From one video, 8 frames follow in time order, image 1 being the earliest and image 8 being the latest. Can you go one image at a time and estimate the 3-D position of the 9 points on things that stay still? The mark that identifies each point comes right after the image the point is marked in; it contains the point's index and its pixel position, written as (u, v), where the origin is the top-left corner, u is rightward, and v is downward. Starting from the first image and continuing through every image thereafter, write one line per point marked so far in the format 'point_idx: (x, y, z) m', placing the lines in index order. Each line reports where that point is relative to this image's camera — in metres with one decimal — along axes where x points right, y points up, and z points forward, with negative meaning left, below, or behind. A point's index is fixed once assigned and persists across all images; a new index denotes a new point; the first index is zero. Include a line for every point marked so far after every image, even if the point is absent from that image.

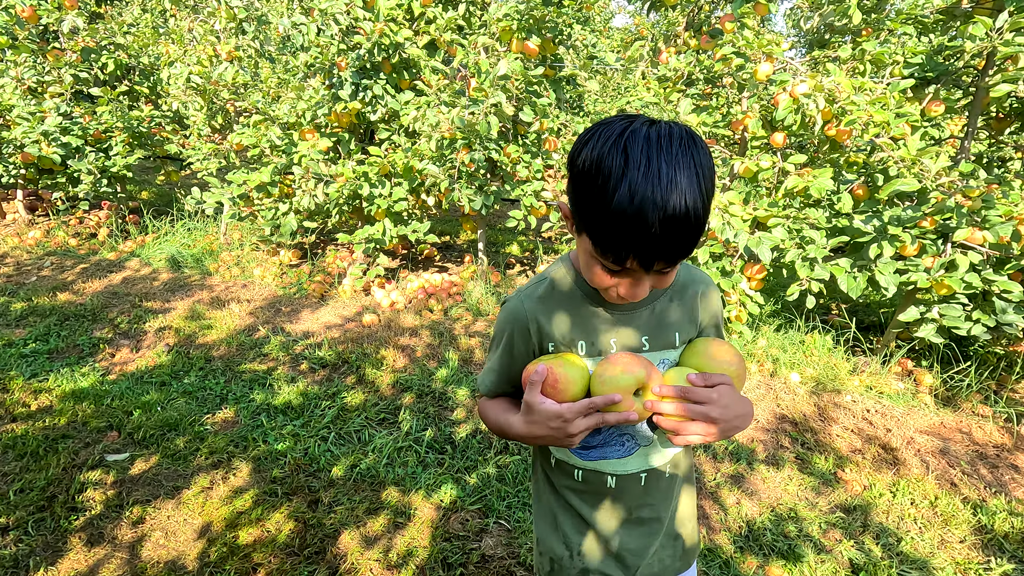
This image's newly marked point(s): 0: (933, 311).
0: (+2.1, -0.1, +2.7) m
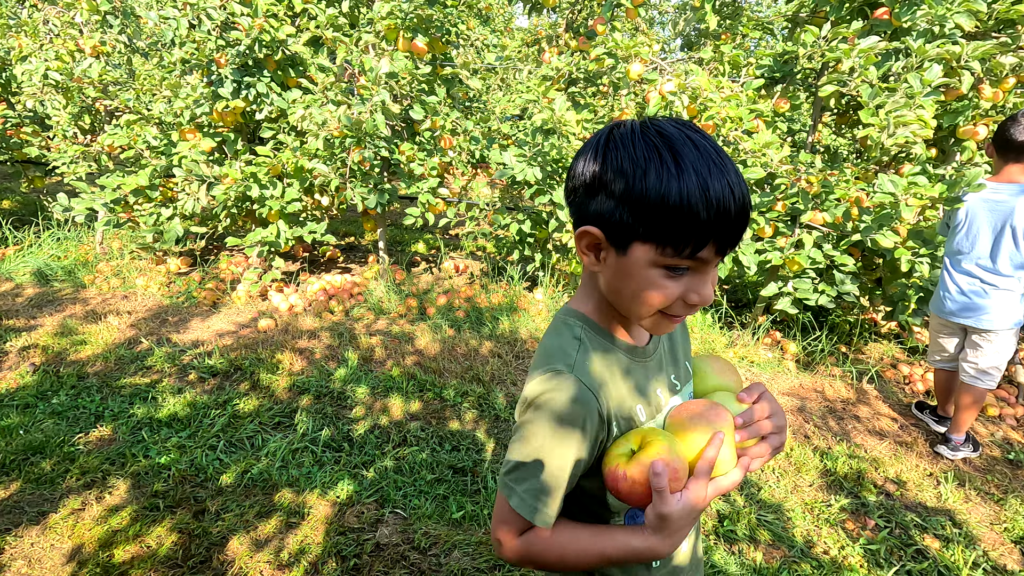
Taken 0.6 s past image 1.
0: (+1.6, 0.0, +3.0) m
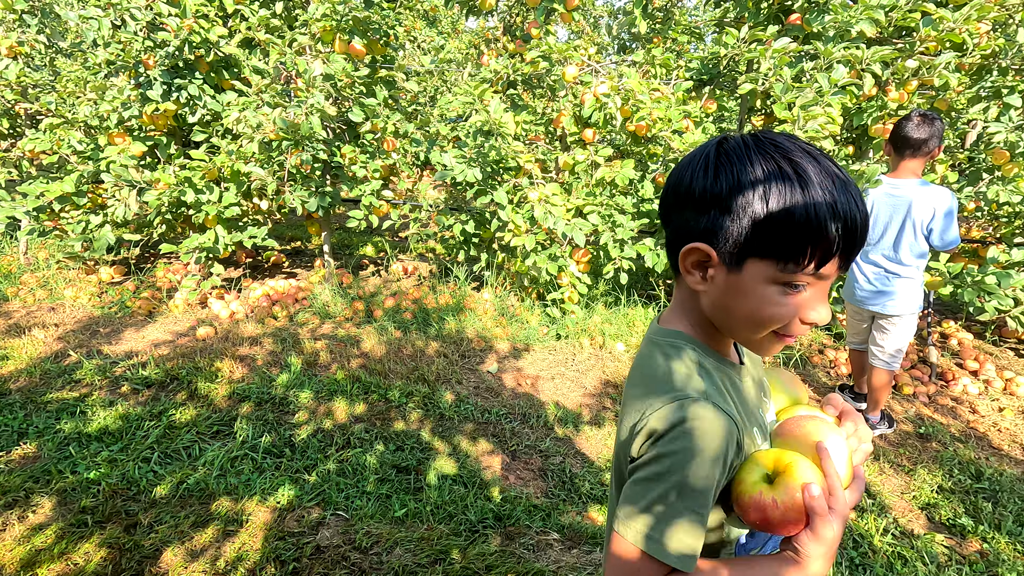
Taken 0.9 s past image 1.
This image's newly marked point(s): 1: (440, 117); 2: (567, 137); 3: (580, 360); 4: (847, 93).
0: (+1.2, +0.1, +3.2) m
1: (-0.5, +1.2, +3.7) m
2: (+0.3, +1.0, +3.4) m
3: (+0.4, -0.4, +3.2) m
4: (+1.6, +1.0, +2.7) m
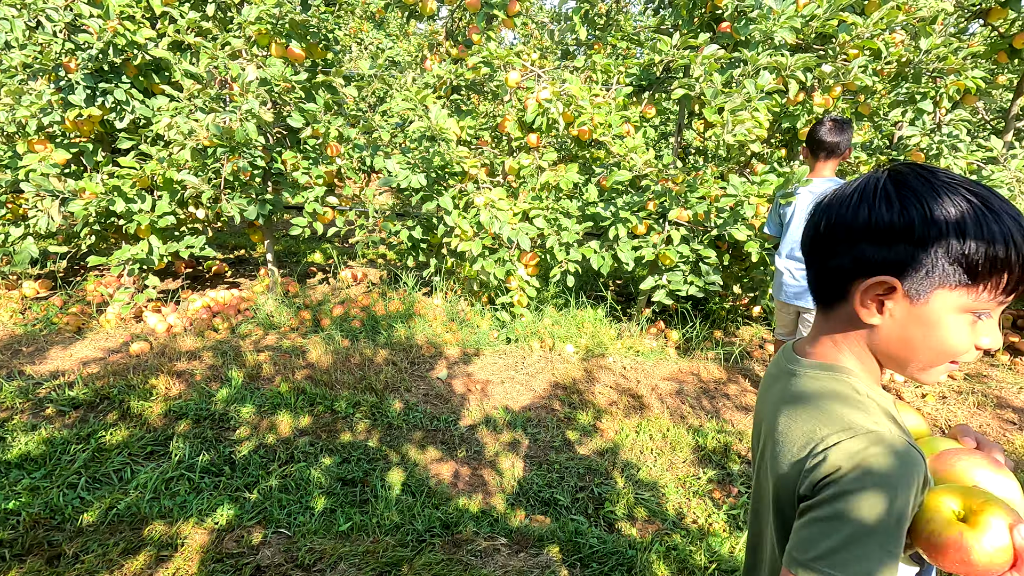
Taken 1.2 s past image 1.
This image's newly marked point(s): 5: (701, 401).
0: (+0.9, +0.1, +3.3) m
1: (-0.9, +1.1, +3.6) m
2: (0.0, +0.9, +3.4) m
3: (+0.1, -0.5, +3.3) m
4: (+1.3, +1.0, +2.8) m
5: (+1.1, -0.6, +3.0) m
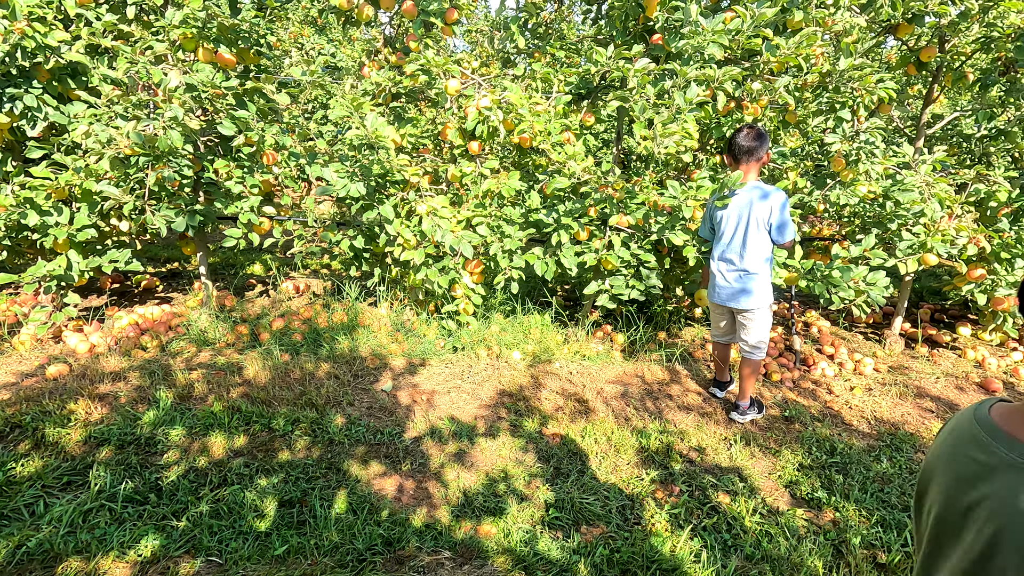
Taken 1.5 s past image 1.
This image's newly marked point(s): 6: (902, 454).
0: (+0.6, 0.0, +3.3) m
1: (-1.3, +1.1, +3.6) m
2: (-0.4, +0.9, +3.4) m
3: (-0.2, -0.5, +3.3) m
4: (+1.0, +1.0, +2.9) m
5: (+0.8, -0.7, +3.1) m
6: (+2.1, -0.9, +2.8) m
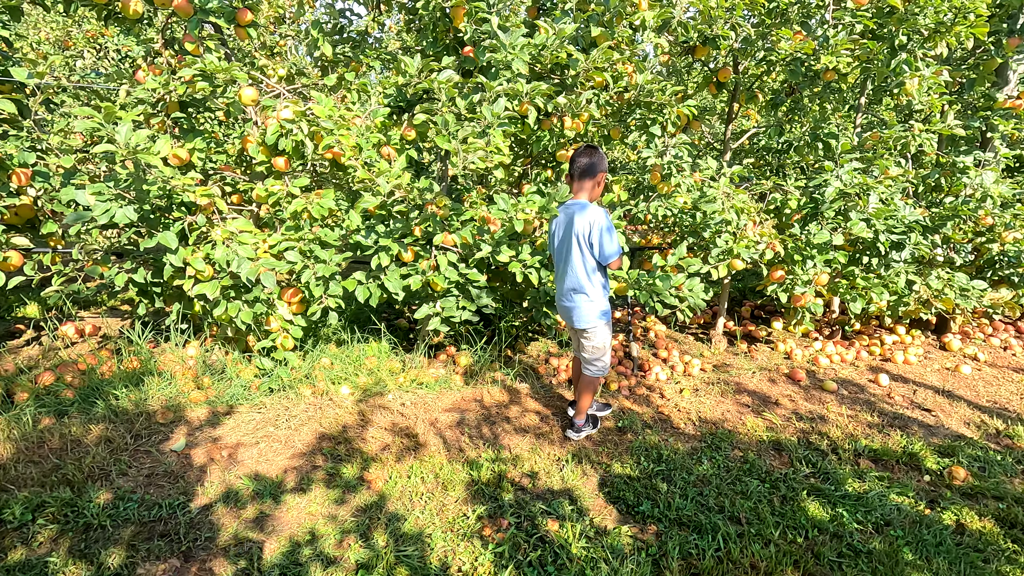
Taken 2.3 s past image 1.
0: (-0.4, -0.1, +3.1) m
1: (-2.3, +0.8, +3.0) m
2: (-1.4, +0.7, +3.0) m
3: (-1.2, -0.7, +2.9) m
4: (0.0, +0.9, +2.8) m
5: (-0.2, -0.8, +3.0) m
6: (+1.2, -0.9, +3.0) m
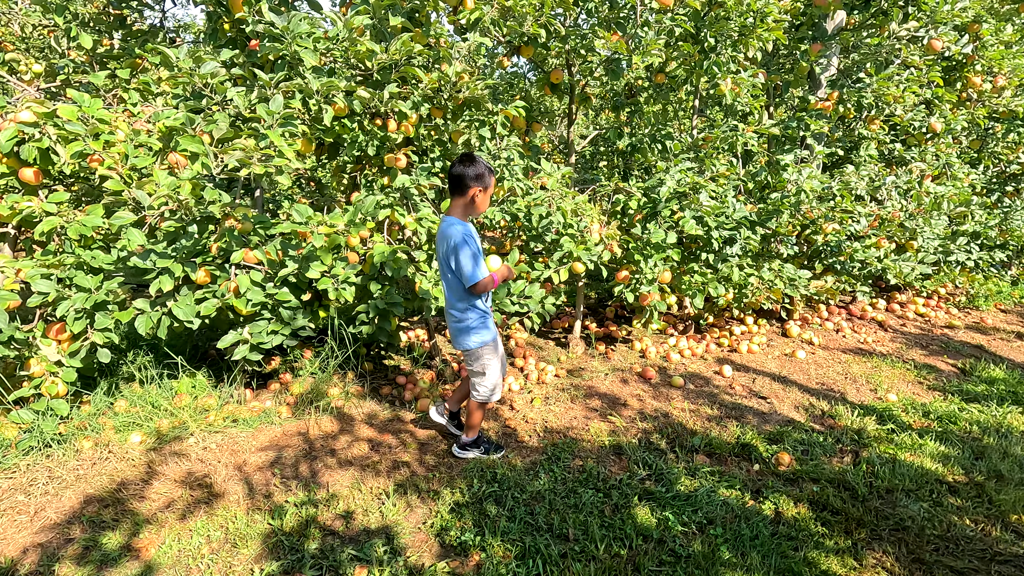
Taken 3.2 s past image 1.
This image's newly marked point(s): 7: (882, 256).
0: (-1.4, -0.2, +2.8) m
1: (-3.3, +0.6, +2.3) m
2: (-2.4, +0.5, +2.5) m
3: (-2.0, -0.8, +2.4) m
4: (-1.0, +0.8, +2.5) m
5: (-1.1, -0.9, +2.6) m
6: (+0.3, -0.9, +2.8) m
7: (+3.5, +0.3, +5.0) m
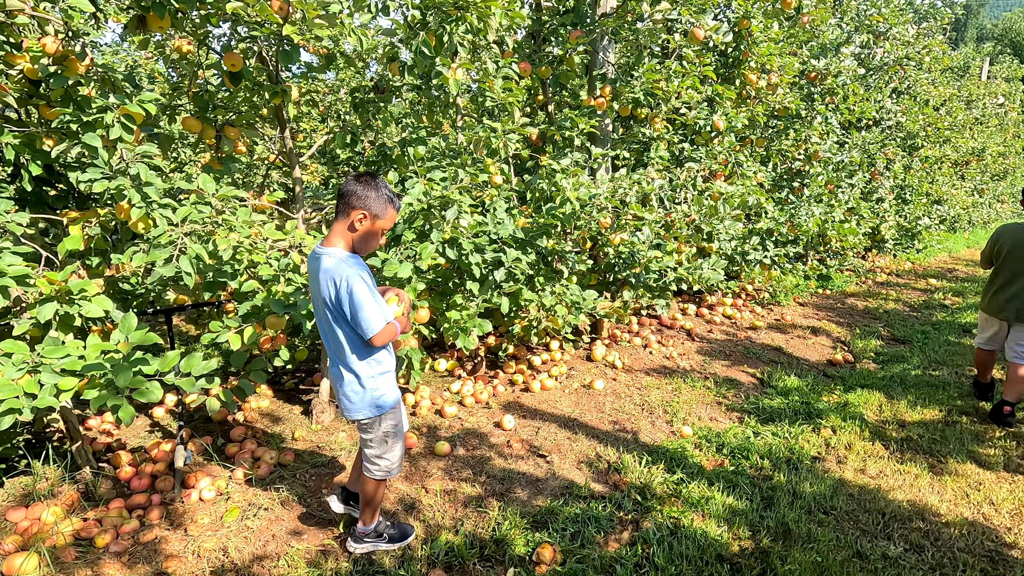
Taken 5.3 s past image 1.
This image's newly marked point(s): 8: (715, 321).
0: (-2.7, -0.7, +1.4) m
1: (-4.5, 0.0, +0.6) m
2: (-3.7, 0.0, +1.0) m
3: (-3.2, -1.3, +0.9) m
4: (-2.3, +0.4, +1.3) m
5: (-2.3, -1.3, +1.4) m
6: (-1.1, -1.2, +1.9) m
7: (+1.5, +0.2, +4.7) m
8: (+2.0, -0.3, +5.3) m
